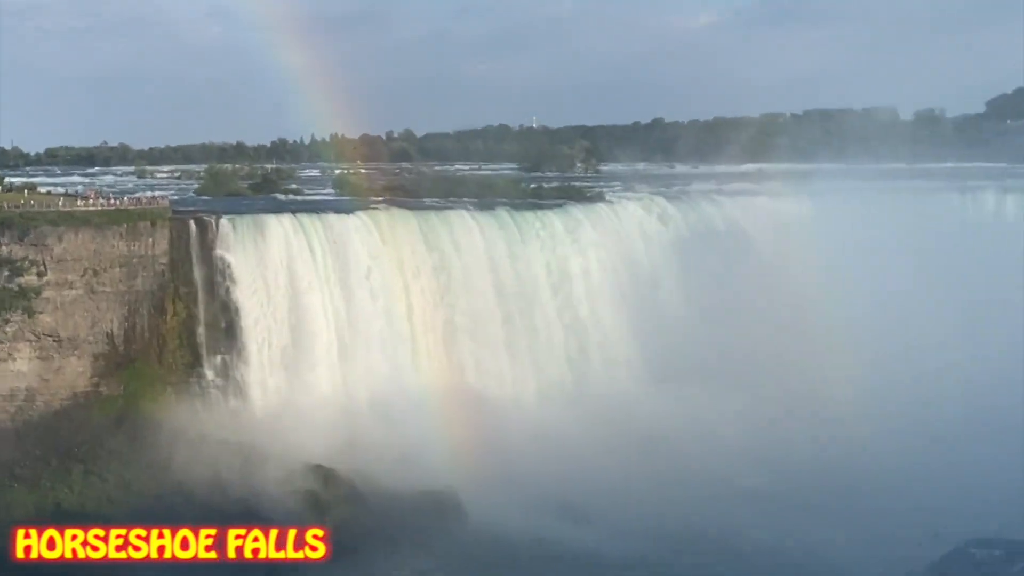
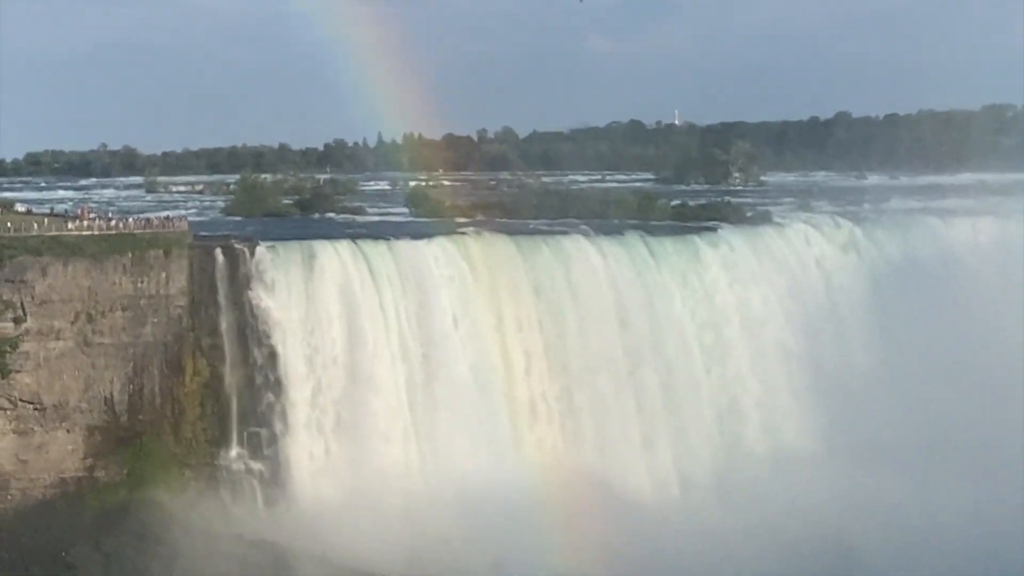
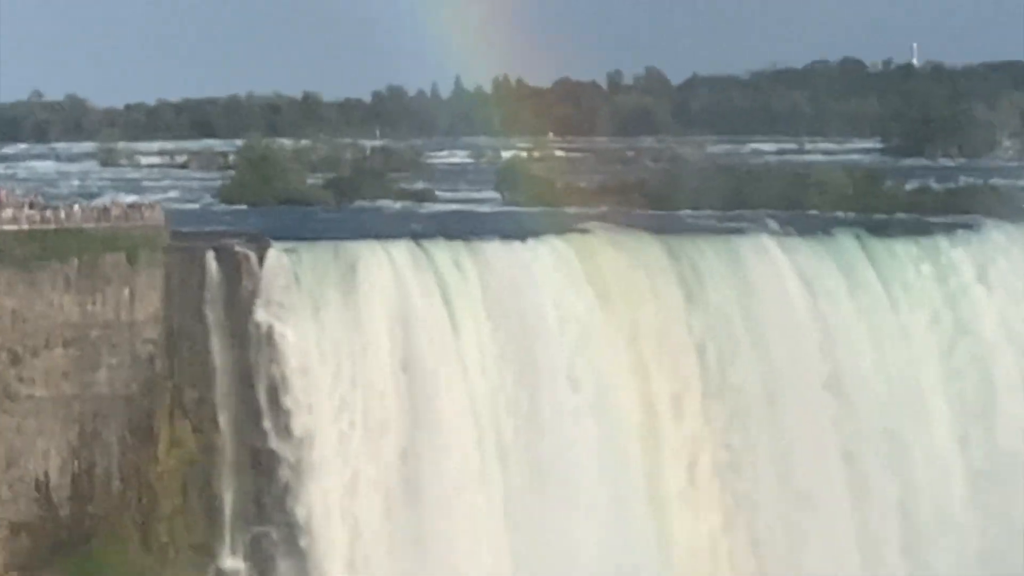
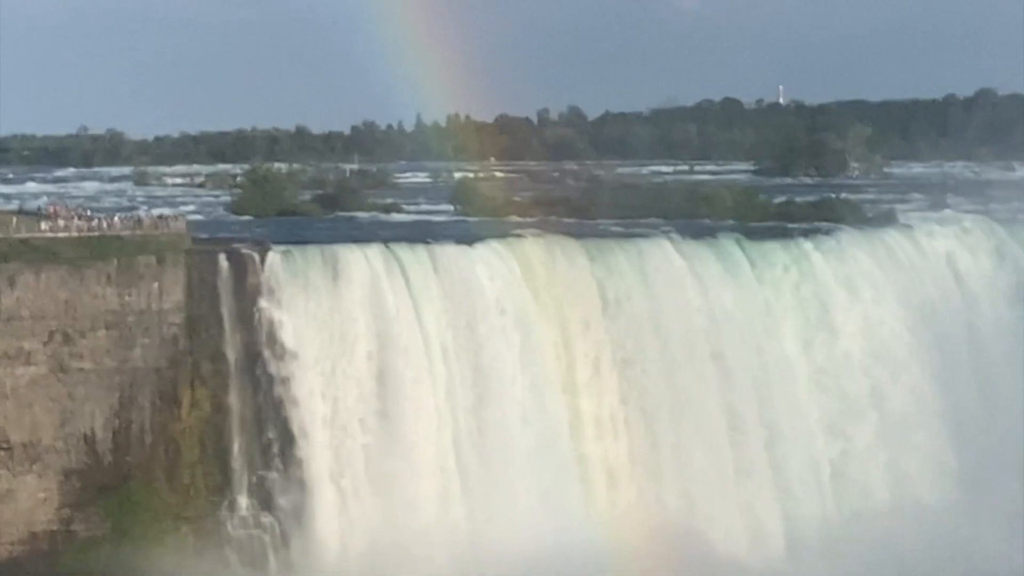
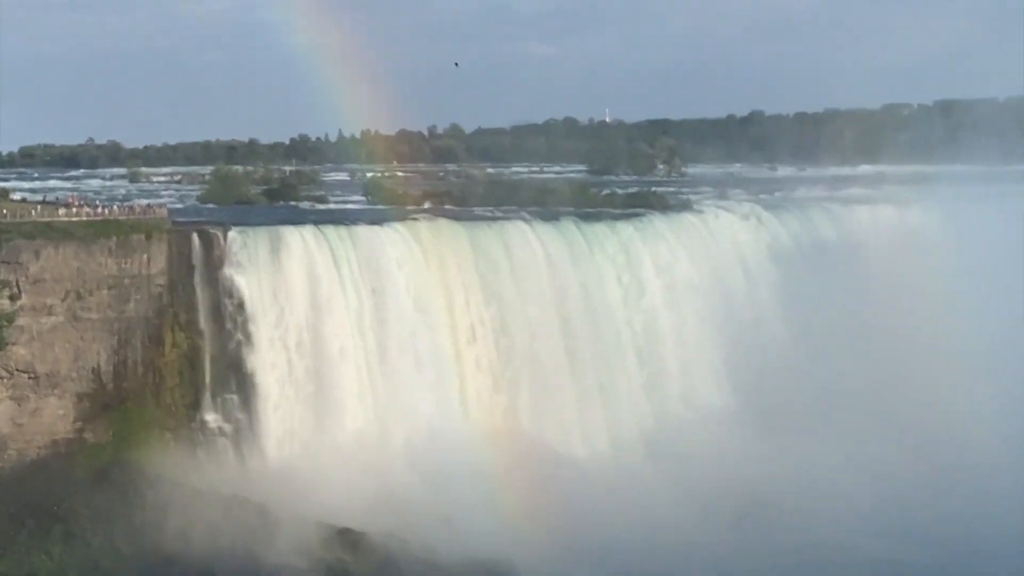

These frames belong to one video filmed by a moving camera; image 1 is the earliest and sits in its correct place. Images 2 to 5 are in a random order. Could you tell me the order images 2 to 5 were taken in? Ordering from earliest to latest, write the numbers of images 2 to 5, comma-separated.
5, 2, 4, 3
